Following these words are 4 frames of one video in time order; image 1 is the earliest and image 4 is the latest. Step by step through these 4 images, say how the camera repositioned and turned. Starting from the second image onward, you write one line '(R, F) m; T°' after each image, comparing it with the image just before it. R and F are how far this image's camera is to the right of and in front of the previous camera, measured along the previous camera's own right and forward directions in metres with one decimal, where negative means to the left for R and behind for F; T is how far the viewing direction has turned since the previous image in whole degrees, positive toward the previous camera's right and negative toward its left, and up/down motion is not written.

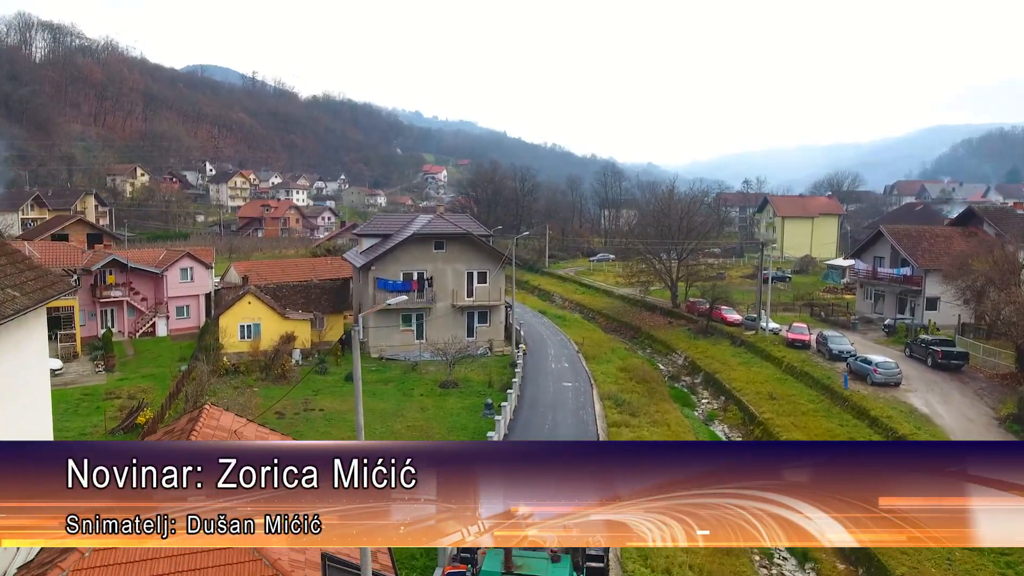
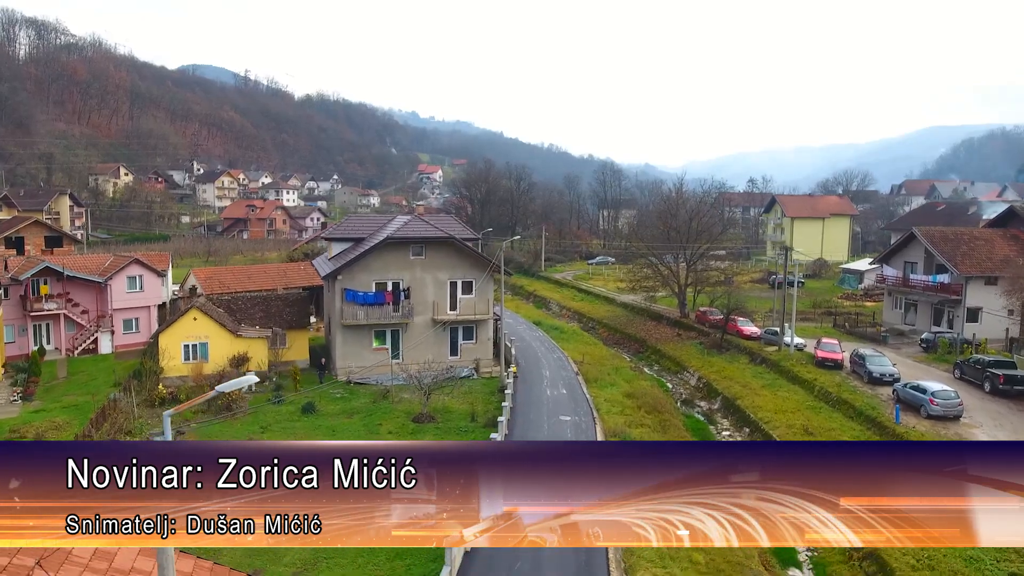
(+0.3, +3.7) m; 0°
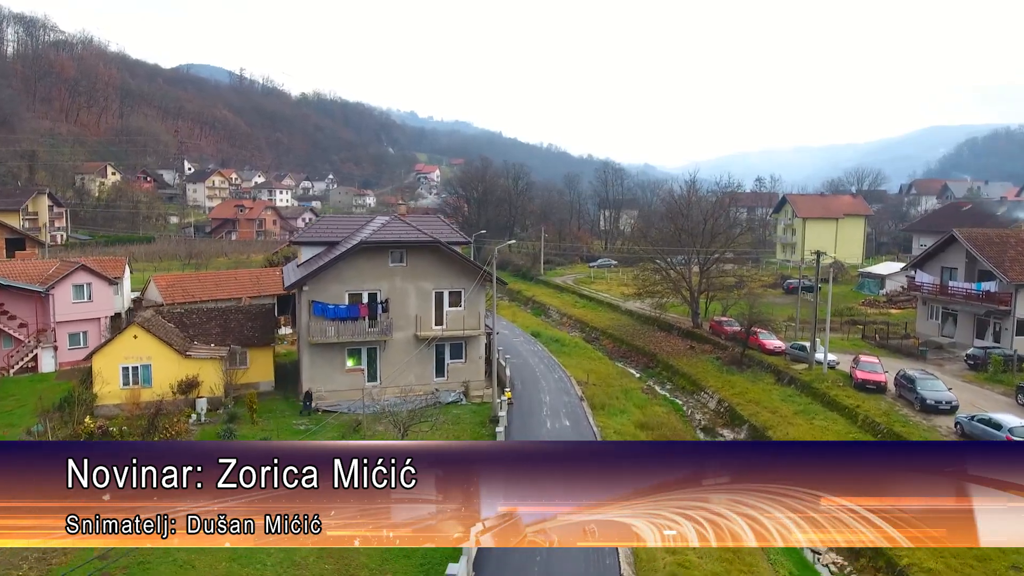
(+0.1, +3.2) m; 0°
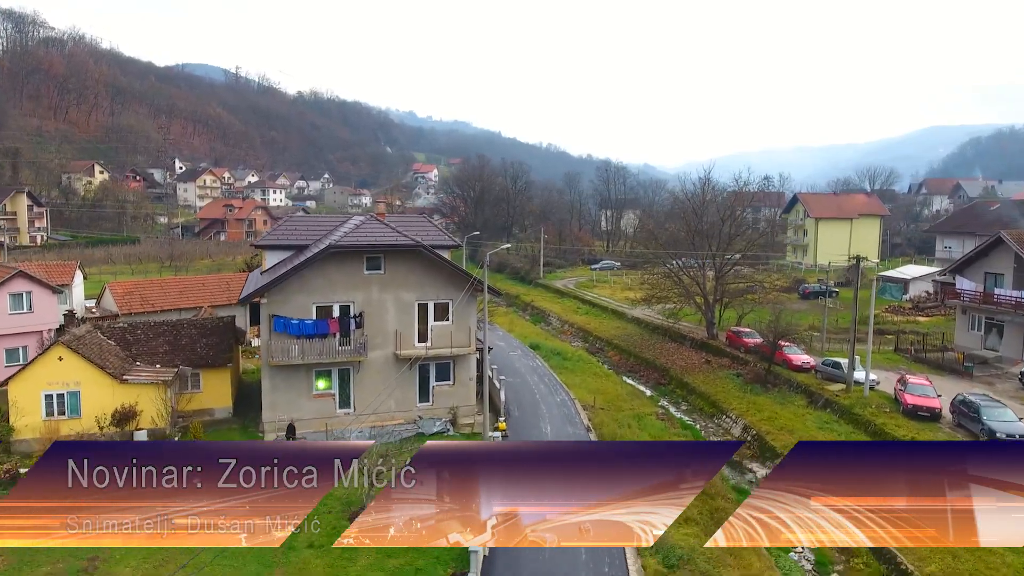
(+0.1, +3.0) m; 0°
